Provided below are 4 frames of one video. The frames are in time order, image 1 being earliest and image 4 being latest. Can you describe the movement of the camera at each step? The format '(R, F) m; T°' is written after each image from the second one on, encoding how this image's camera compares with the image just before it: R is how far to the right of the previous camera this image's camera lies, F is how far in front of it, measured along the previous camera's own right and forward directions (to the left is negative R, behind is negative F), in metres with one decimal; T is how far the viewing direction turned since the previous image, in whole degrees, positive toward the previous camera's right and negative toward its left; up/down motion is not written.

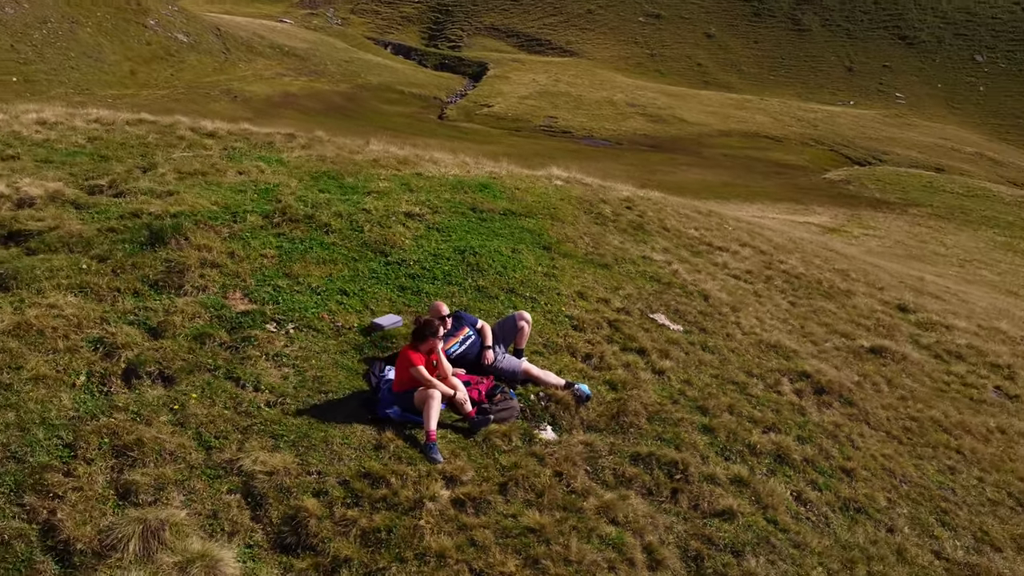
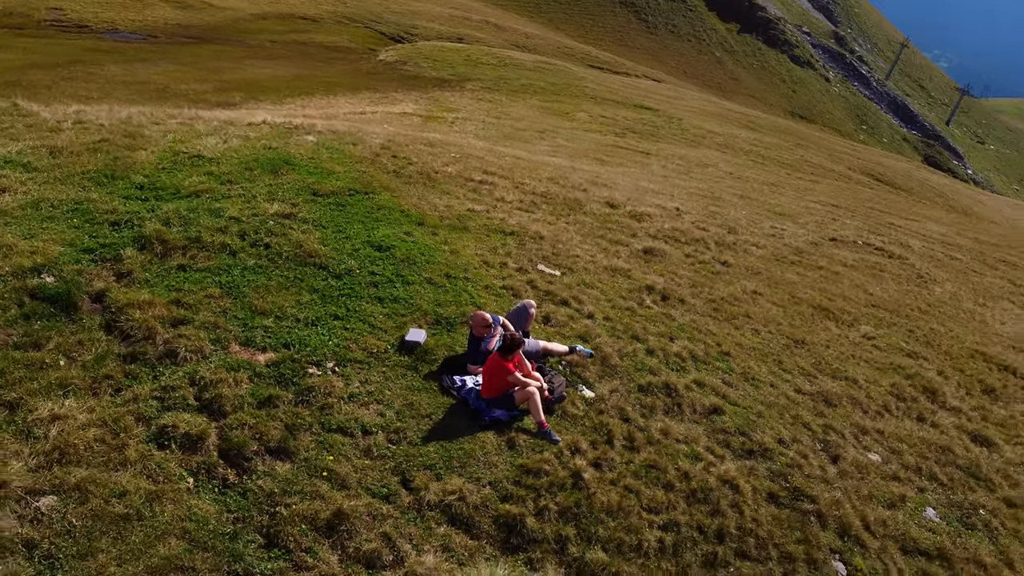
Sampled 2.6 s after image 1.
(-6.1, 0.0) m; +31°
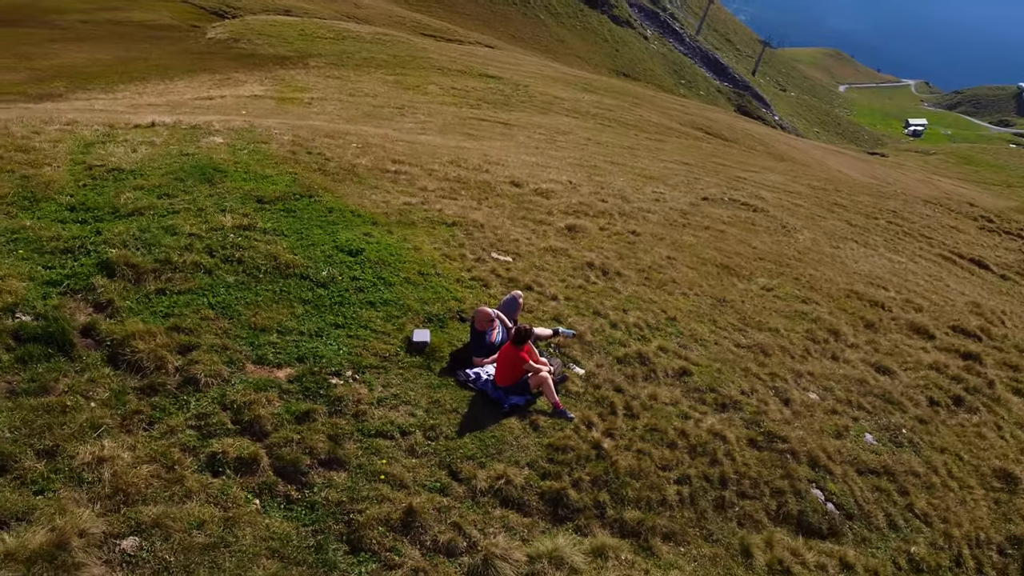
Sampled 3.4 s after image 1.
(-2.3, -0.6) m; +11°
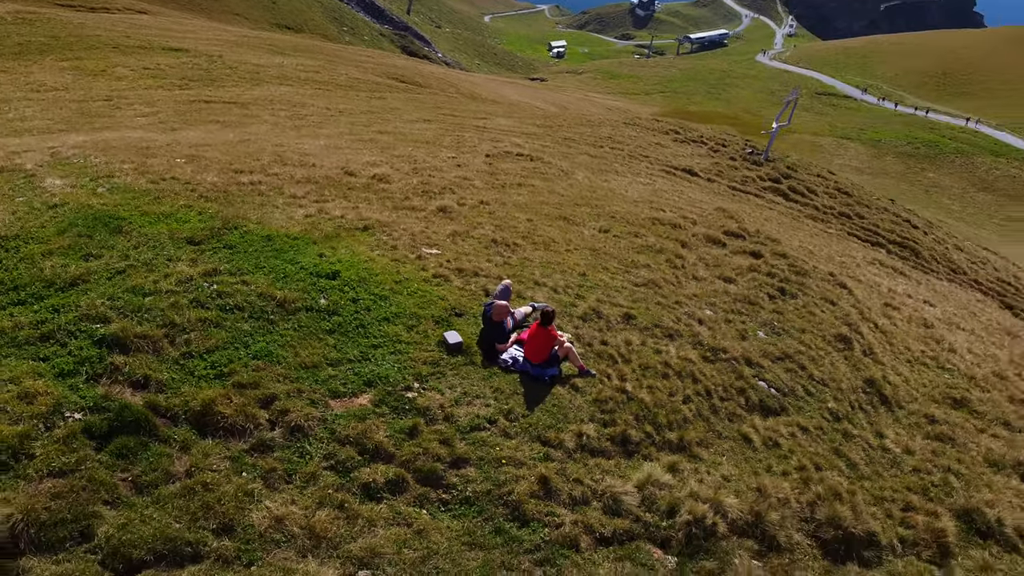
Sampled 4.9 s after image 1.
(-5.1, -0.9) m; +21°
